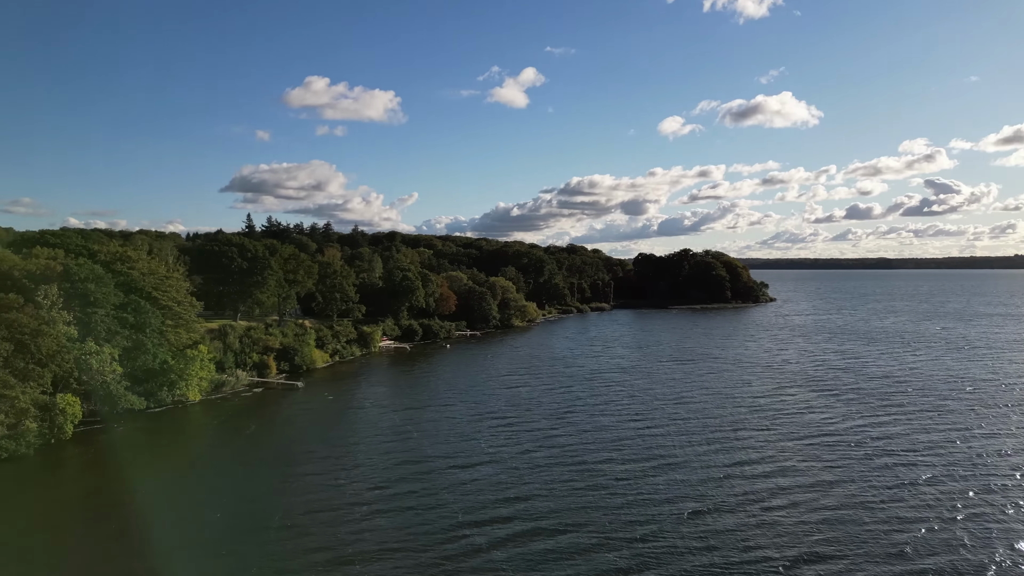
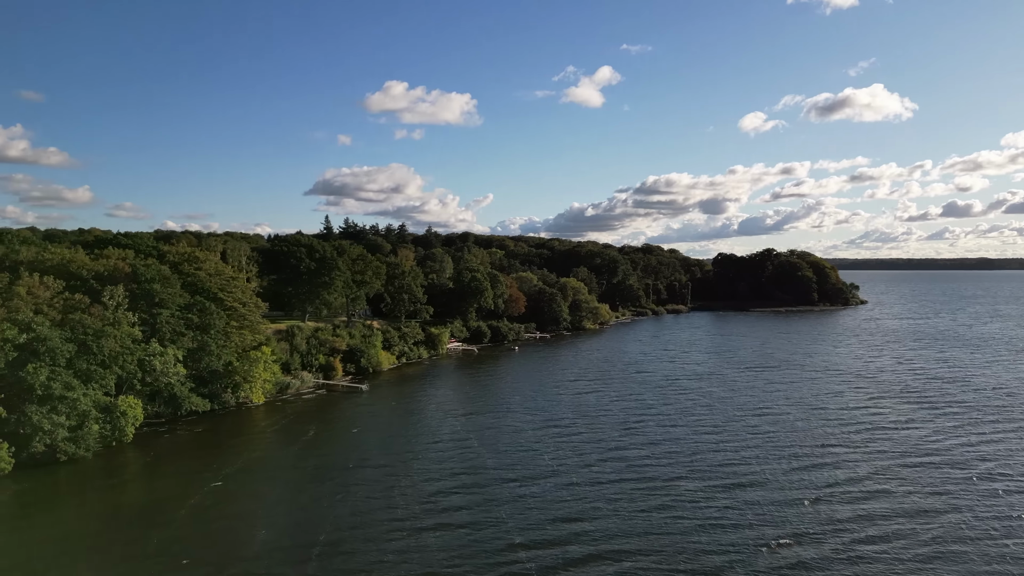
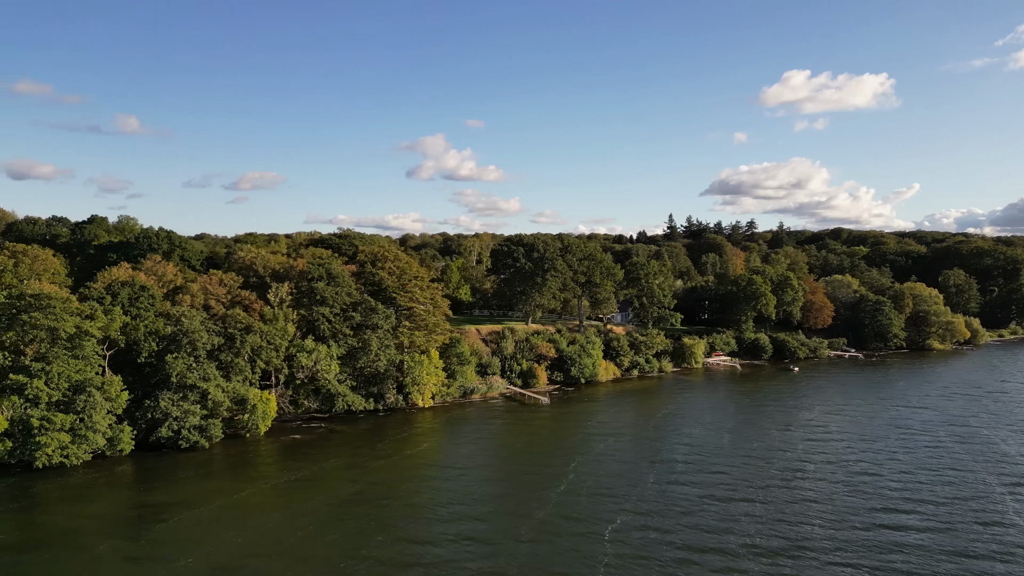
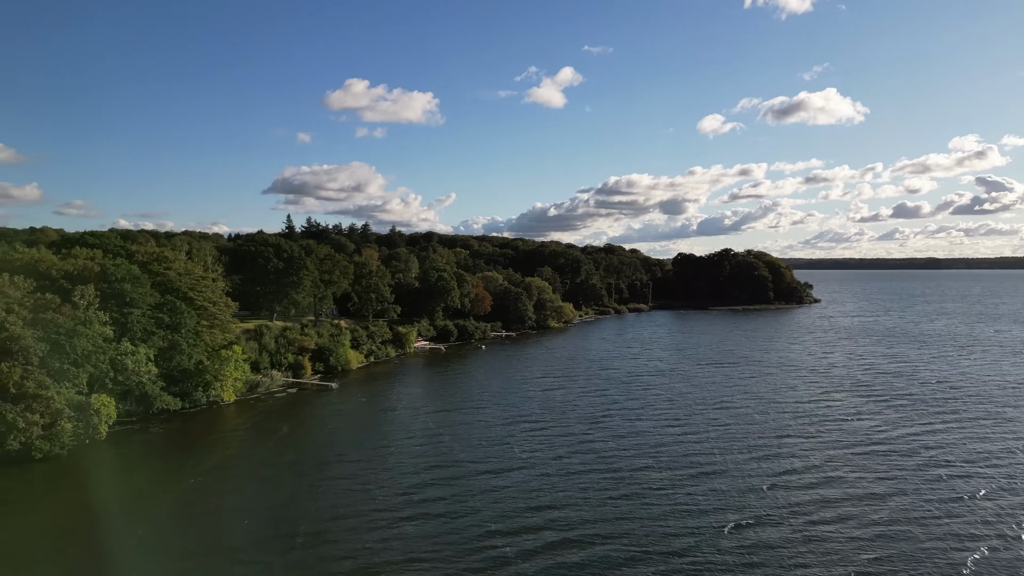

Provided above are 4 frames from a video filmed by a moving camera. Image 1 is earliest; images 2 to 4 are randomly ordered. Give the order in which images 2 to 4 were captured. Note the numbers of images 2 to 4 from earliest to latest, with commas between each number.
4, 2, 3
